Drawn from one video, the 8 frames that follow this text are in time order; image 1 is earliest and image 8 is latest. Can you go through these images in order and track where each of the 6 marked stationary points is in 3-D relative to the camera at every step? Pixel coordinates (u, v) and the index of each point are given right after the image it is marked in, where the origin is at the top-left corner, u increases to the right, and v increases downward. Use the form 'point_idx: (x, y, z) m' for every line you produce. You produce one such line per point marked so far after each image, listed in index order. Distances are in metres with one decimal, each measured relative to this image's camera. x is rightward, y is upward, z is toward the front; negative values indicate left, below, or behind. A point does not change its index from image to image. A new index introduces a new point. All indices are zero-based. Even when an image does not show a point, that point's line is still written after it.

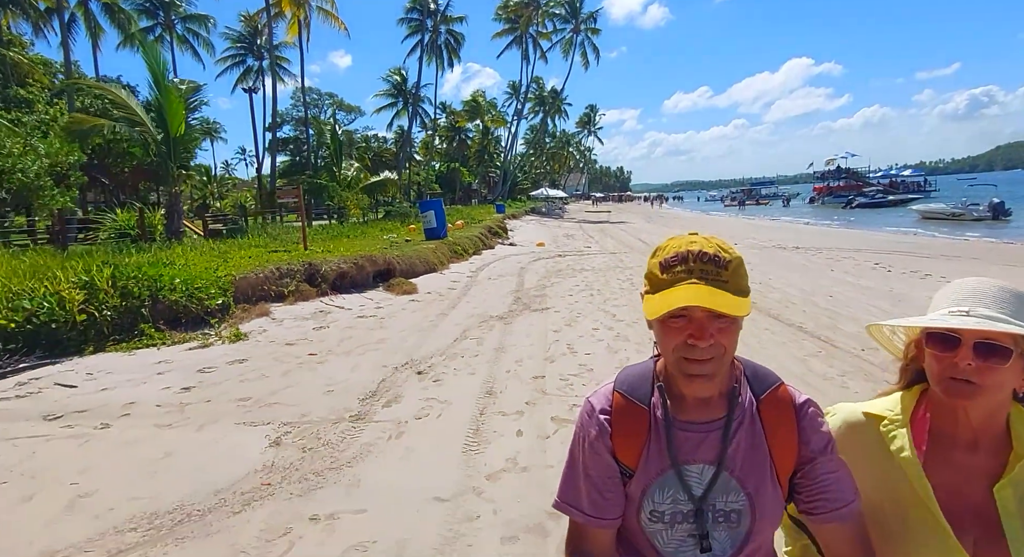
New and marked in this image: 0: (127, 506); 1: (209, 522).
0: (-2.3, -1.3, +3.3) m
1: (-1.7, -1.3, +3.2) m
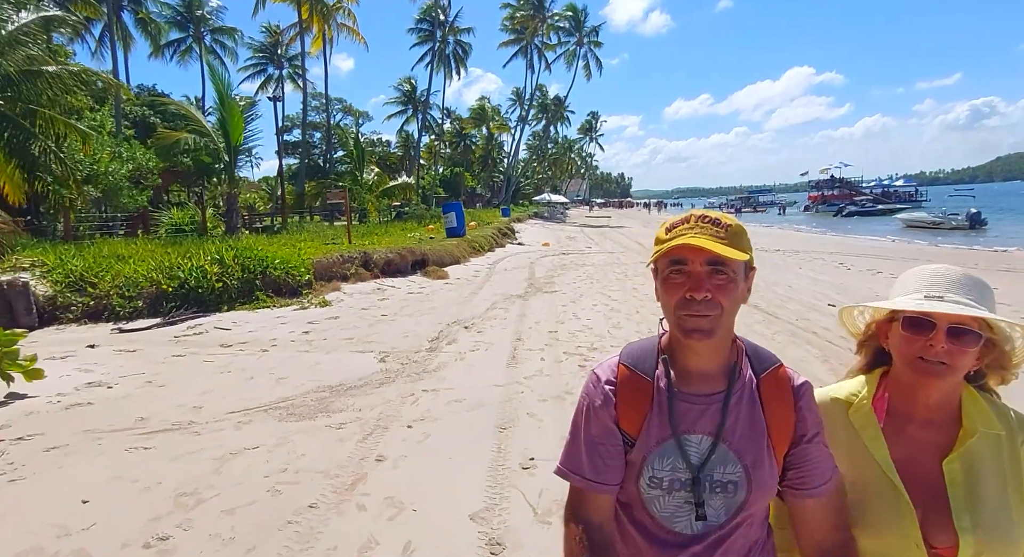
0: (-2.0, -1.0, +5.5) m
1: (-1.4, -1.0, +5.3) m
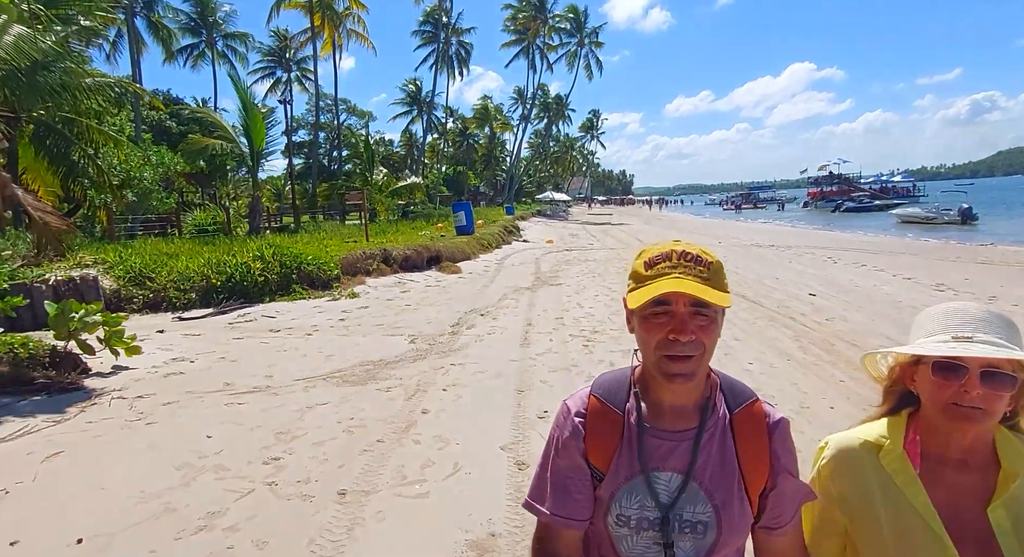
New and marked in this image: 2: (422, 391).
0: (-1.8, -0.9, +6.5) m
1: (-1.2, -0.9, +6.3) m
2: (-0.9, -1.1, +5.4) m
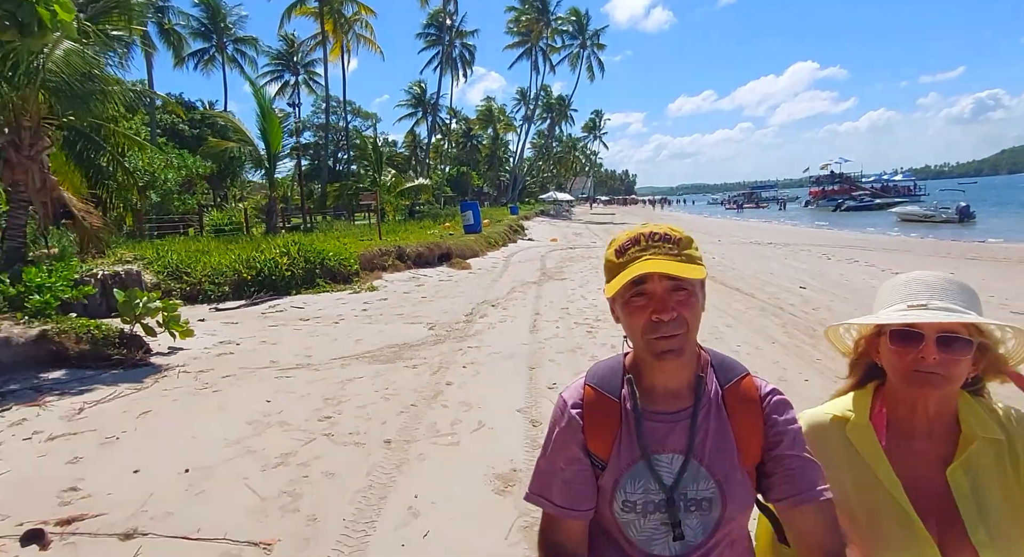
0: (-1.7, -0.8, +7.2) m
1: (-1.1, -0.8, +7.0) m
2: (-0.7, -1.0, +6.1) m
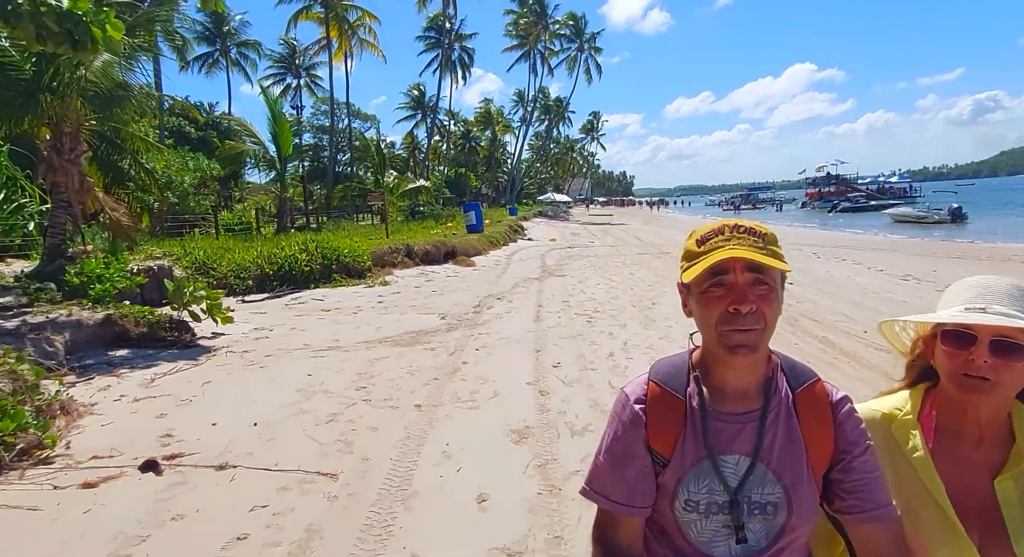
0: (-1.6, -0.7, +7.9) m
1: (-1.0, -0.7, +7.7) m
2: (-0.6, -0.9, +6.8) m
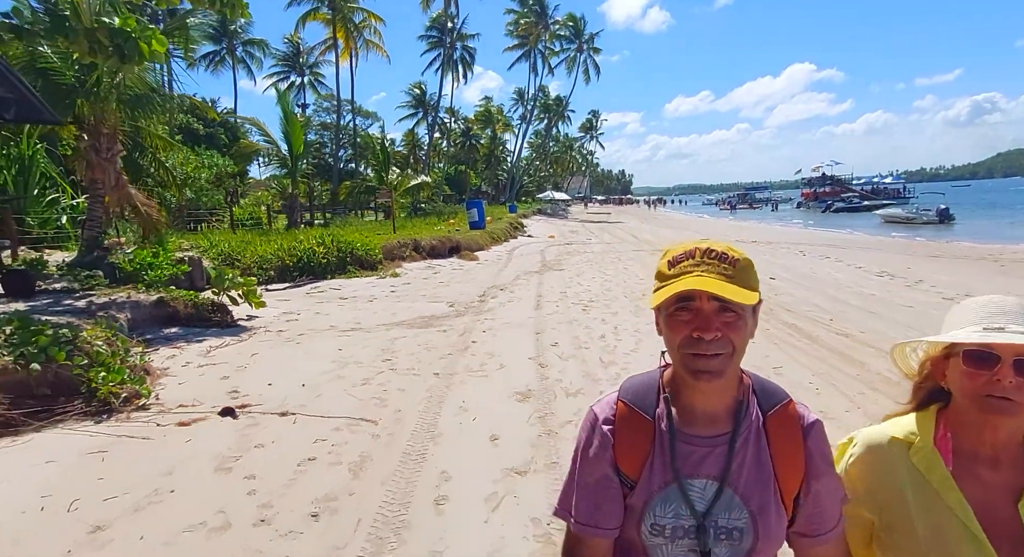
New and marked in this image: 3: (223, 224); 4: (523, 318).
0: (-1.5, -0.6, +8.7) m
1: (-1.0, -0.6, +8.6) m
2: (-0.6, -0.7, +7.7) m
3: (-9.2, +1.7, +17.9) m
4: (+0.2, -0.6, +8.7) m
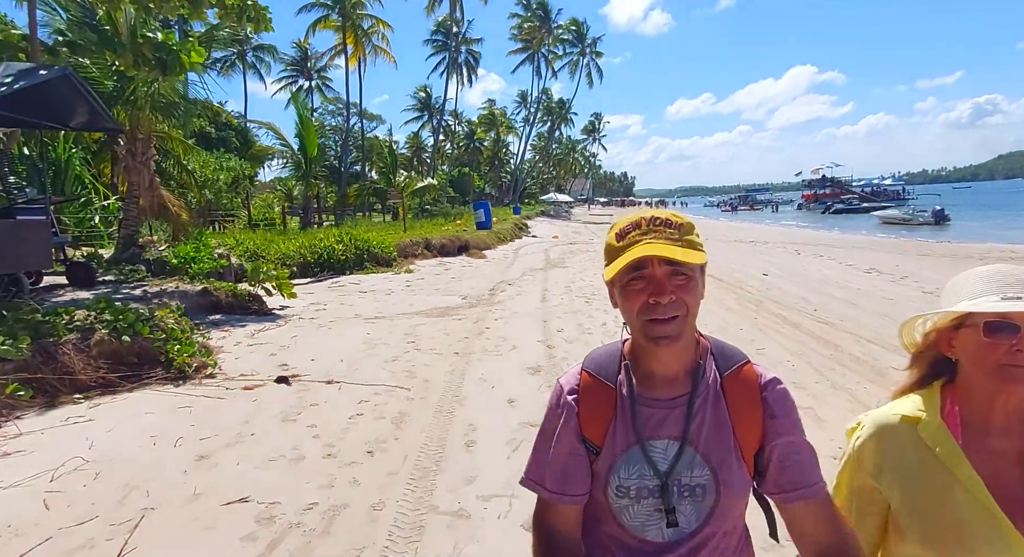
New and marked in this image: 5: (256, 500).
0: (-1.4, -0.5, +9.5) m
1: (-0.8, -0.5, +9.3) m
2: (-0.5, -0.6, +8.4) m
3: (-9.0, +1.8, +18.7) m
4: (+0.3, -0.5, +9.4) m
5: (-1.4, -1.2, +3.2) m
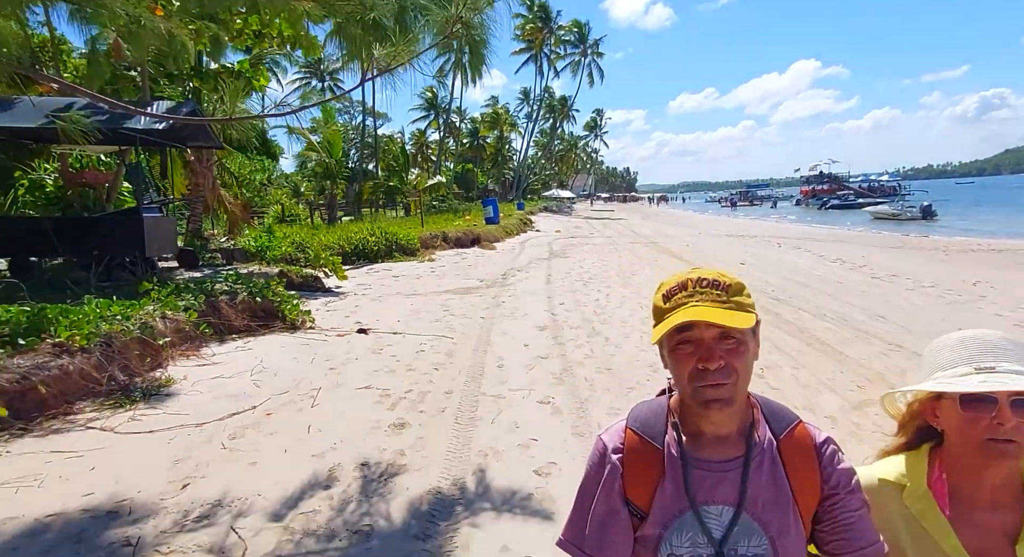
0: (-1.2, -0.2, +11.5) m
1: (-0.6, -0.2, +11.3) m
2: (-0.3, -0.3, +10.4) m
3: (-8.7, +2.1, +20.7) m
4: (+0.5, -0.2, +11.4) m
5: (-1.3, -1.0, +5.2) m
